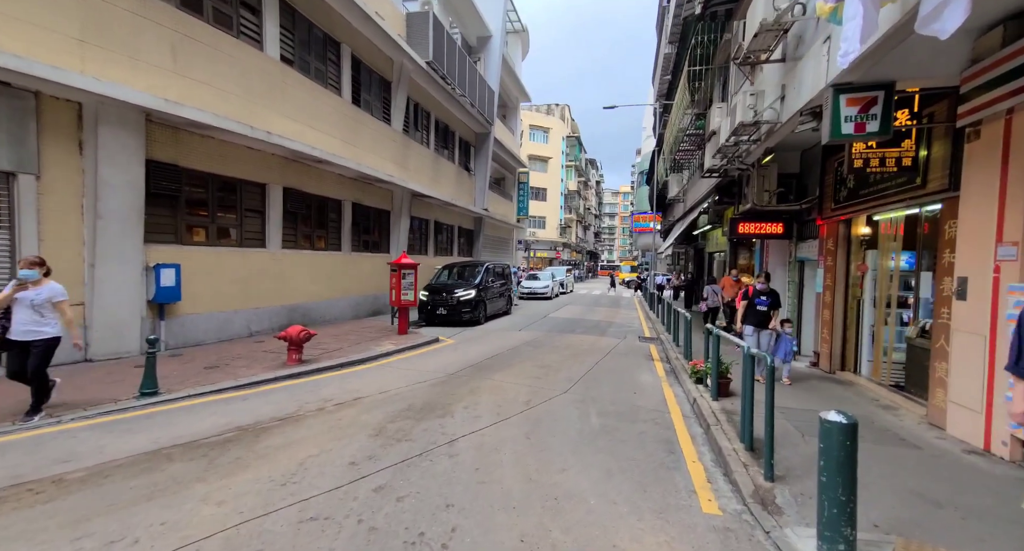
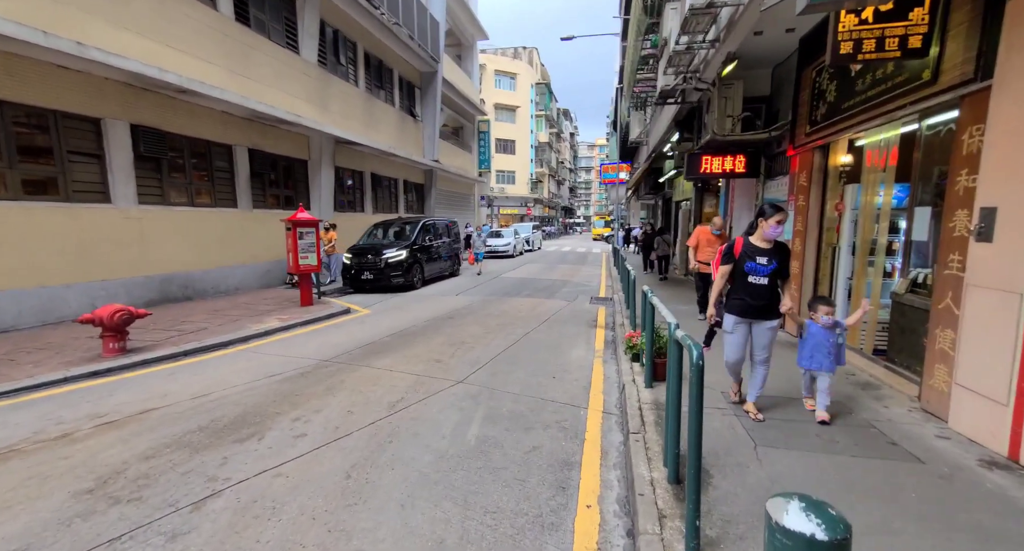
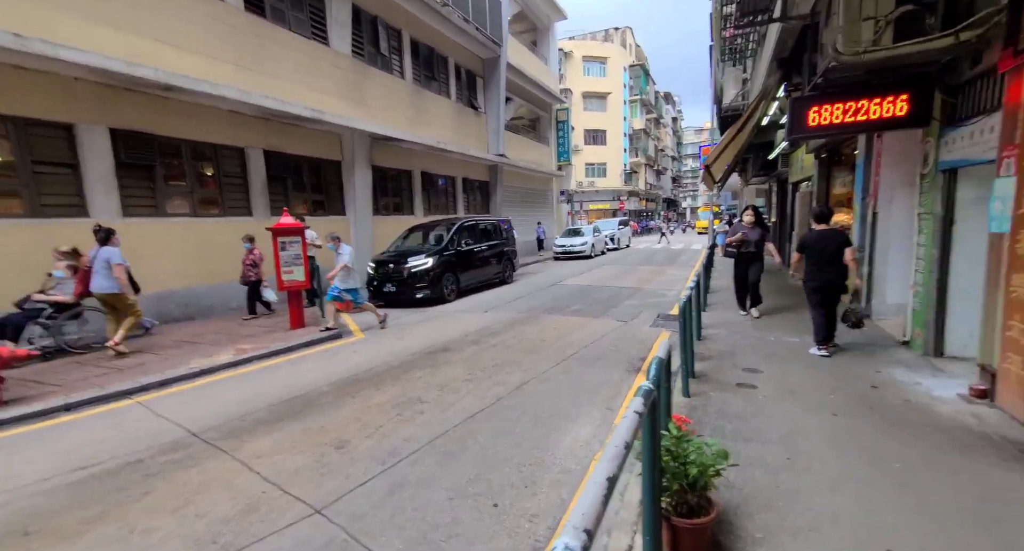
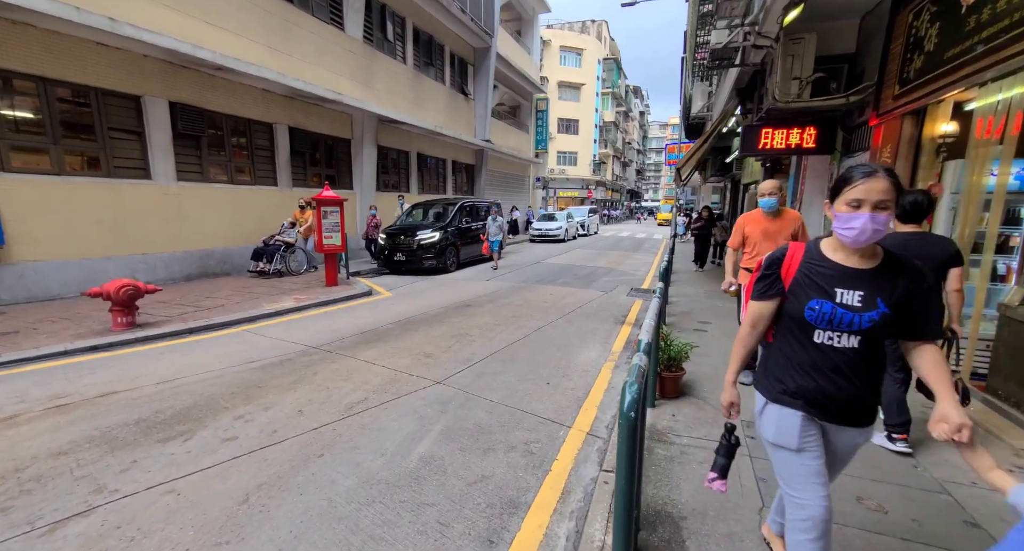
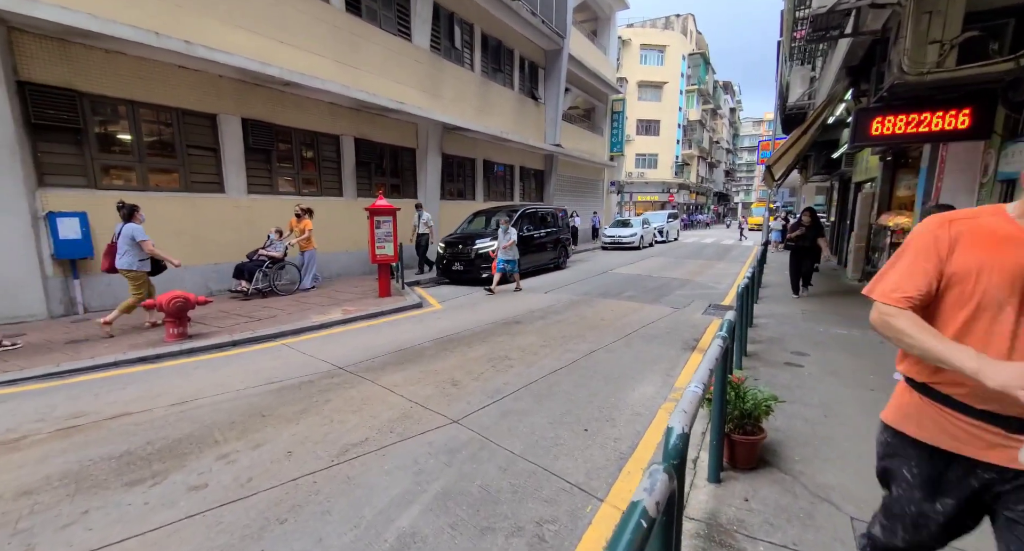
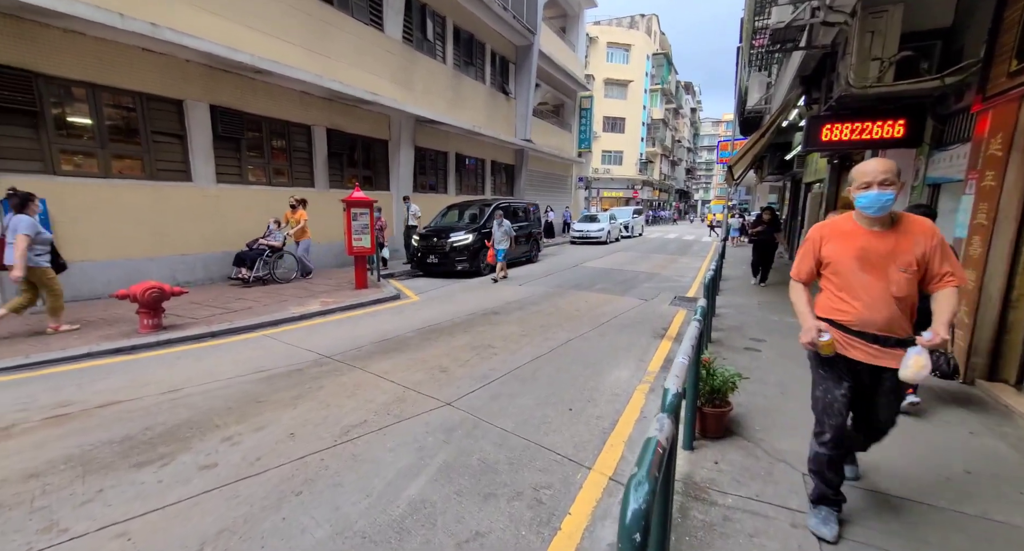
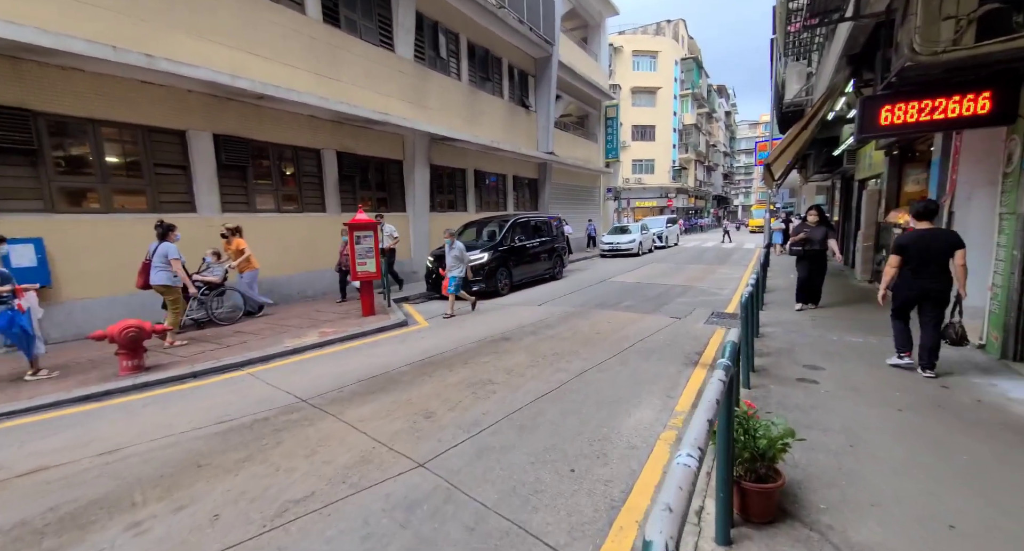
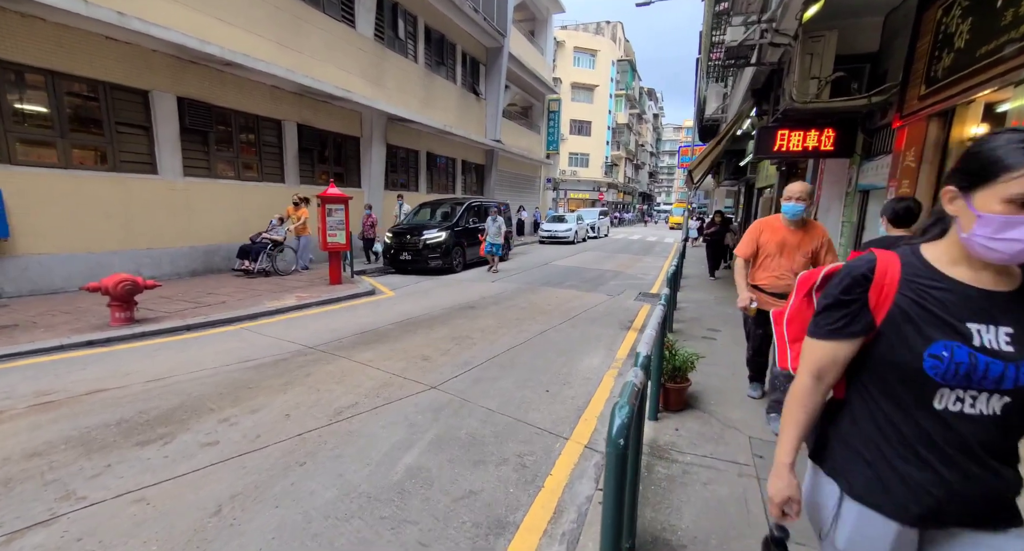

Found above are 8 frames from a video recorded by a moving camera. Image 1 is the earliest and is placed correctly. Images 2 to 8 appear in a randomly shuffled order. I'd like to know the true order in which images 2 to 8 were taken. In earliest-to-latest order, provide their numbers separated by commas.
2, 4, 8, 6, 5, 7, 3
